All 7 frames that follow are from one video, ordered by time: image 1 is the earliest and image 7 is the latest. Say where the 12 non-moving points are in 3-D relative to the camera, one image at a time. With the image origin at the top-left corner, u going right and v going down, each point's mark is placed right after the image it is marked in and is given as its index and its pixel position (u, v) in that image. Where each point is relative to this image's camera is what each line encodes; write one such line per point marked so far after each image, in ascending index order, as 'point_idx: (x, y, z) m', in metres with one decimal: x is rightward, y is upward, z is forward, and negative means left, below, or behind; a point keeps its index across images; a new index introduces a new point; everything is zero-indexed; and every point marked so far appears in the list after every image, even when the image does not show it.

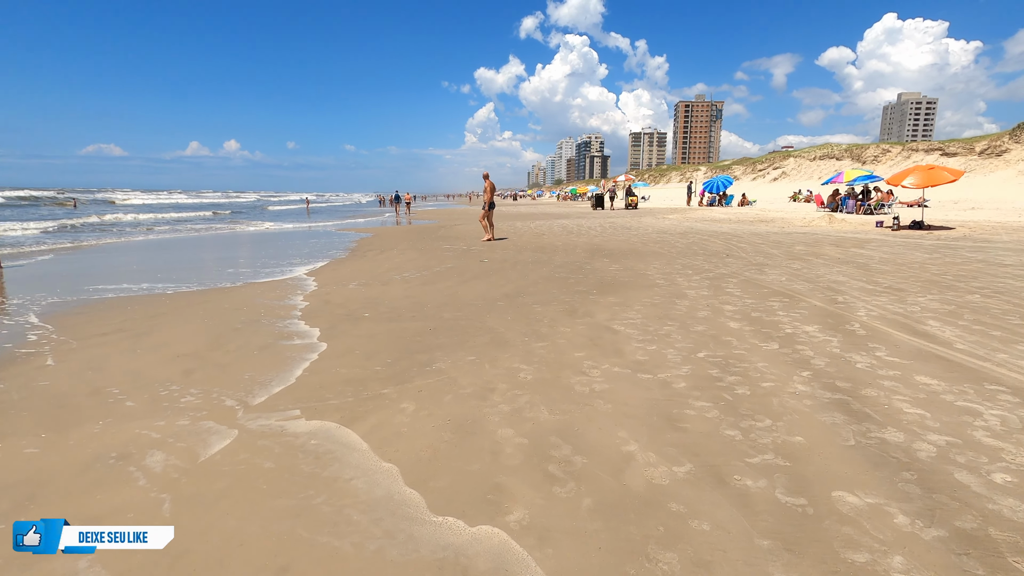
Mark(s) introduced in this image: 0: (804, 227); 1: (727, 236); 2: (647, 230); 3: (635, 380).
0: (+8.8, +1.8, +16.1) m
1: (+5.5, +1.3, +13.8) m
2: (+4.2, +1.8, +16.7) m
3: (+0.8, -0.6, +3.3) m
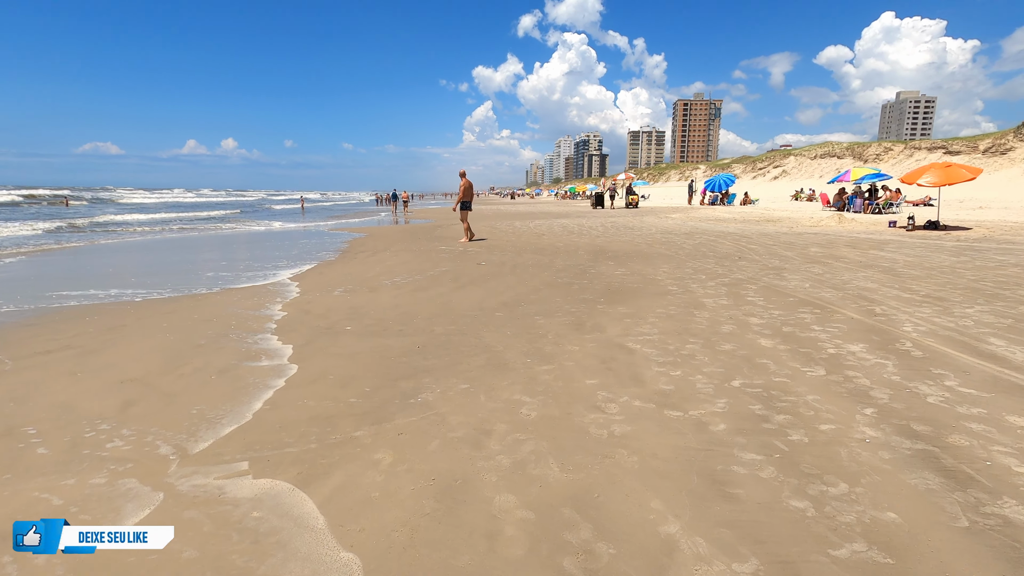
0: (+8.8, +1.7, +15.5) m
1: (+5.5, +1.2, +13.2) m
2: (+4.2, +1.7, +16.1) m
3: (+0.8, -0.7, +2.7) m
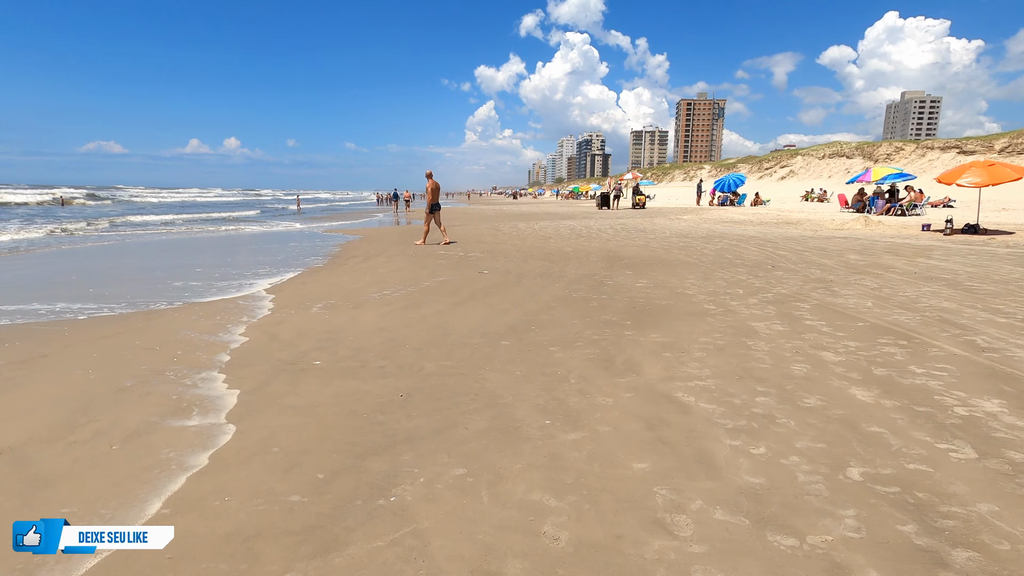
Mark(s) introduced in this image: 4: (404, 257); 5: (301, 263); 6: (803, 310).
0: (+8.9, +1.5, +14.5) m
1: (+5.6, +1.0, +12.2) m
2: (+4.3, +1.5, +15.1) m
3: (+0.8, -0.9, +1.7) m
4: (-2.2, +0.6, +11.1) m
5: (-4.2, +0.5, +10.5) m
6: (+2.9, -0.2, +5.4) m
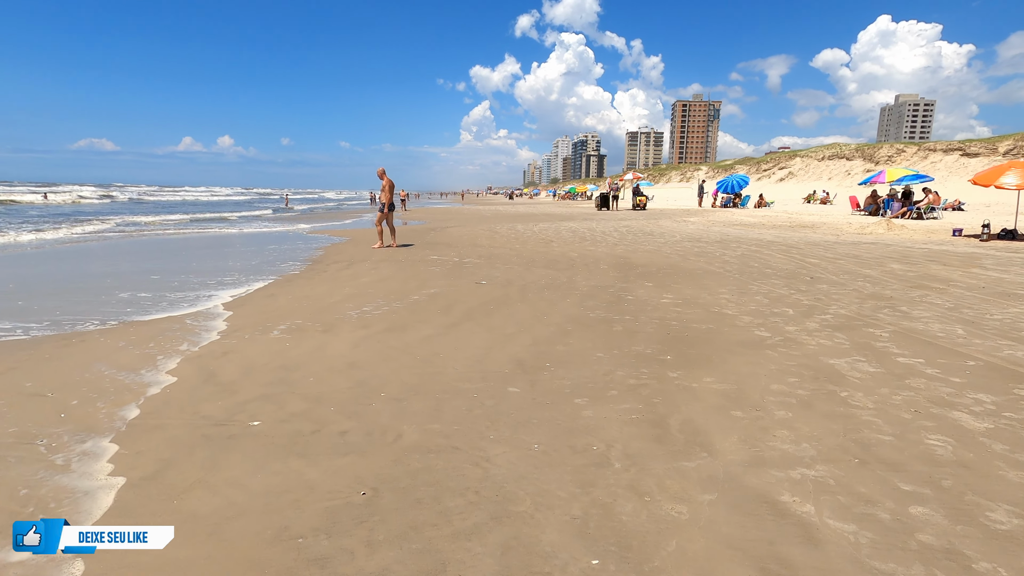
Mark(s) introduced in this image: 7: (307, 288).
0: (+8.8, +1.3, +13.5) m
1: (+5.6, +0.8, +11.1) m
2: (+4.3, +1.3, +14.0) m
3: (+0.9, -1.1, +0.6) m
4: (-2.2, +0.5, +10.0) m
5: (-4.1, +0.3, +9.3) m
6: (+3.0, -0.4, +4.3) m
7: (-2.9, 0.0, +7.5) m
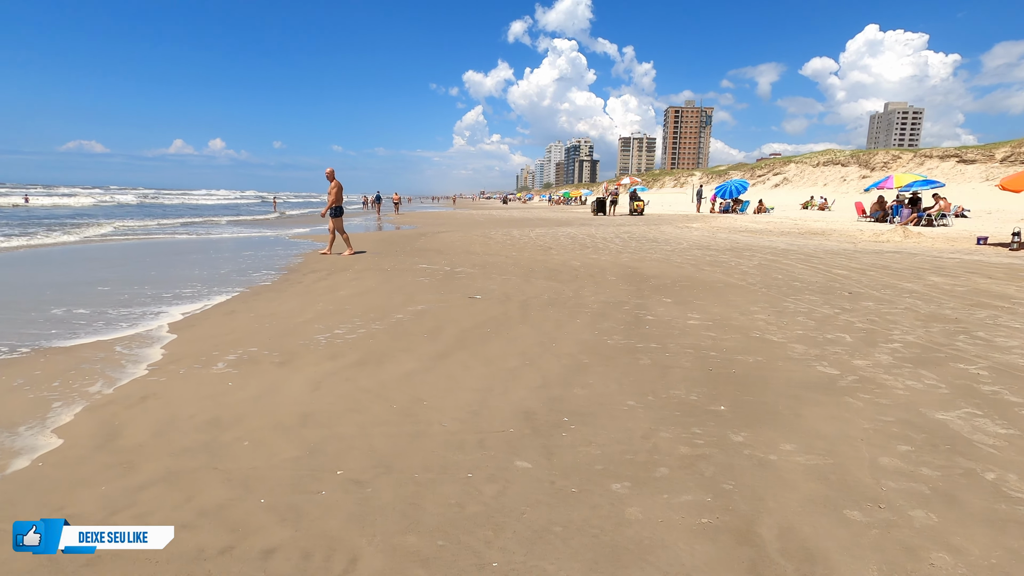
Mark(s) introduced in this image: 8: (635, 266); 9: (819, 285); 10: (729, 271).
0: (+8.7, +1.0, +12.7) m
1: (+5.5, +0.6, +10.3) m
2: (+4.2, +1.1, +13.1) m
3: (+1.0, -1.2, -0.3) m
4: (-2.3, +0.3, +9.0) m
5: (-4.2, +0.1, +8.3) m
6: (+3.0, -0.6, +3.4) m
7: (-2.9, -0.2, +6.5) m
8: (+2.2, +0.4, +9.4) m
9: (+4.1, +0.1, +7.2) m
10: (+3.6, +0.3, +8.8) m
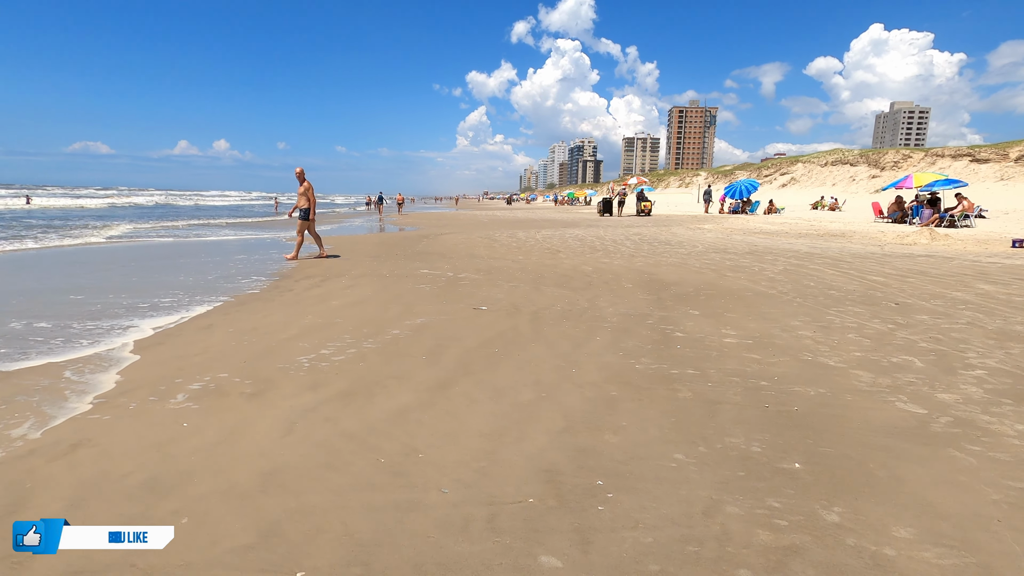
0: (+8.9, +0.9, +12.0) m
1: (+5.7, +0.5, +9.6) m
2: (+4.3, +1.0, +12.5) m
3: (+1.1, -1.3, -1.0) m
4: (-2.2, +0.1, +8.4) m
5: (-4.1, 0.0, +7.7) m
6: (+3.1, -0.7, +2.8) m
7: (-2.8, -0.3, +5.9) m
8: (+2.3, +0.3, +8.8) m
9: (+4.3, -0.1, +6.6) m
10: (+3.7, +0.2, +8.2) m
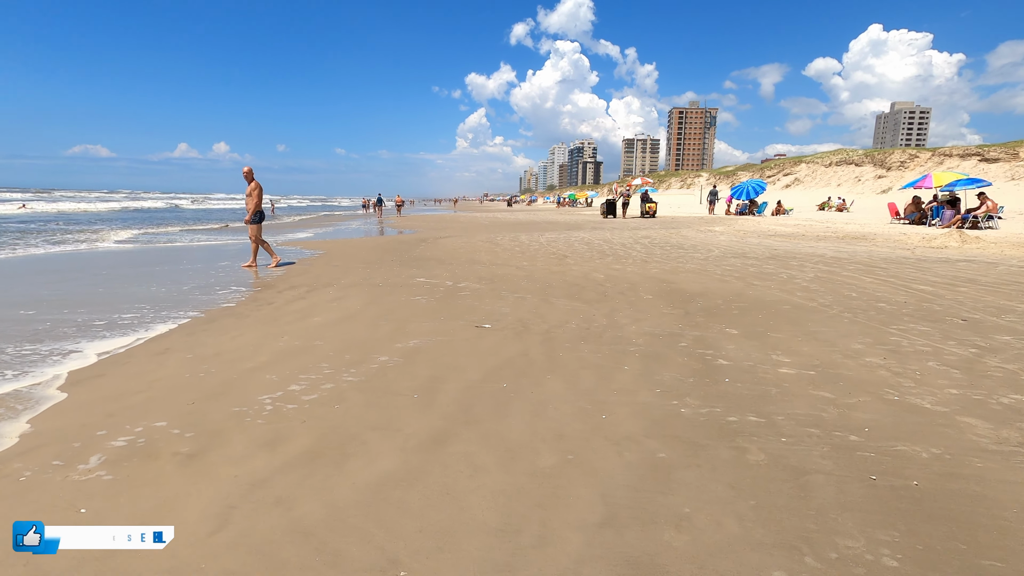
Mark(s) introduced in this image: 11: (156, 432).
0: (+8.9, +0.8, +11.2) m
1: (+5.7, +0.3, +8.8) m
2: (+4.4, +0.8, +11.7) m
3: (+1.1, -1.4, -1.8) m
4: (-2.1, 0.0, +7.6) m
5: (-4.0, -0.2, +6.9) m
6: (+3.2, -0.8, +2.0) m
7: (-2.7, -0.5, +5.1) m
8: (+2.4, +0.1, +8.0) m
9: (+4.3, -0.2, +5.8) m
10: (+3.8, 0.0, +7.4) m
11: (-1.9, -0.8, +2.9) m
